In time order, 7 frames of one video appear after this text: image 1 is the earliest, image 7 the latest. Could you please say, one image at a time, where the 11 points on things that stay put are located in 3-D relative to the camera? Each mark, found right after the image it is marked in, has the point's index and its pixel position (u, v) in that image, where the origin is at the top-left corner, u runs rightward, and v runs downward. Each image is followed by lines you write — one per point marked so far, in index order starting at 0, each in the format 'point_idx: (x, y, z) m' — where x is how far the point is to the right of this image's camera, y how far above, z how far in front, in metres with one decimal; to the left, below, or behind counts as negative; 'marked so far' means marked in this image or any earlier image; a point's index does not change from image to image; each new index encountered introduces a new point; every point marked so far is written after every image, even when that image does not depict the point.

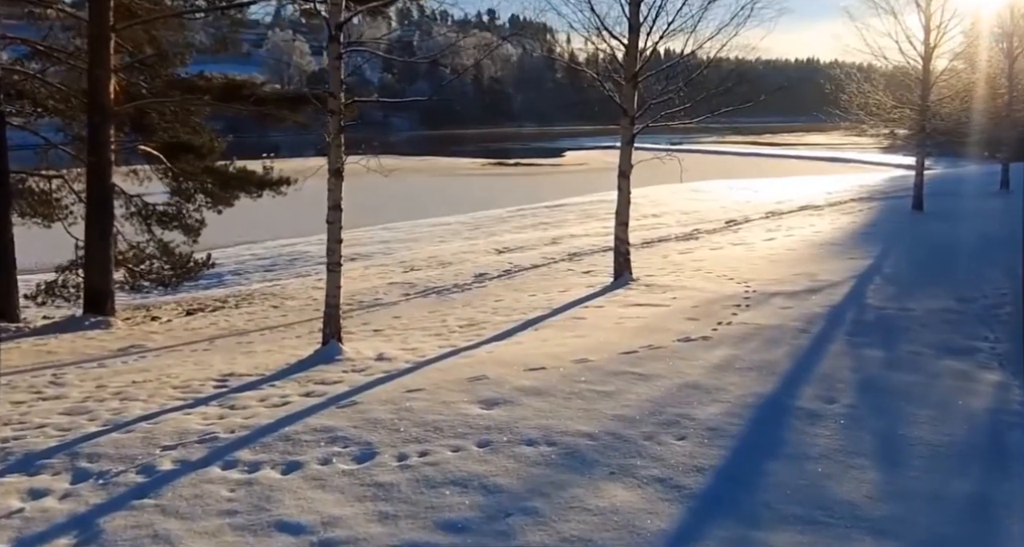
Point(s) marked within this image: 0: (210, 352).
0: (-3.2, -0.9, +9.1) m
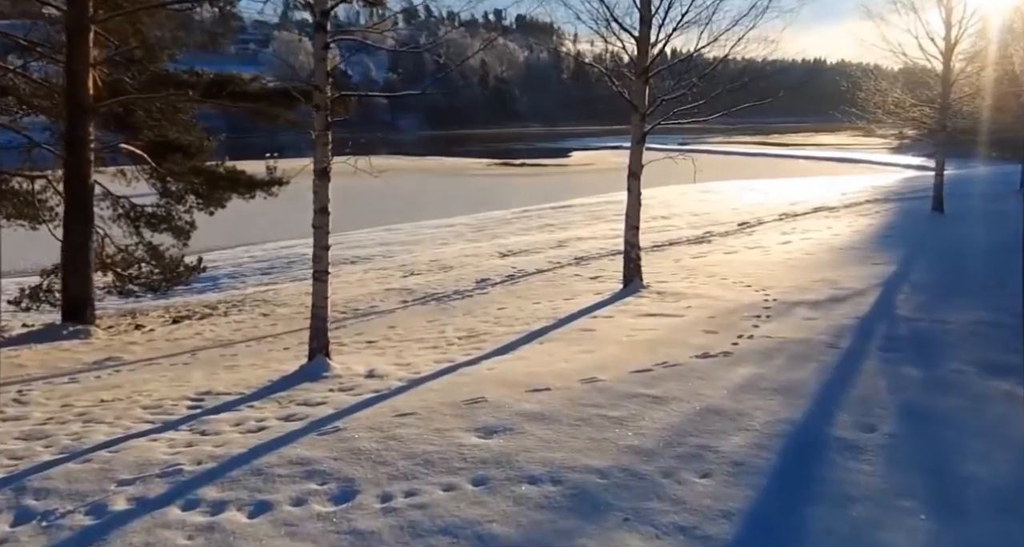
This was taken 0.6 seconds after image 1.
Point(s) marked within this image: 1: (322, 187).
0: (-3.2, -0.9, +8.5) m
1: (-1.6, +0.7, +7.3) m
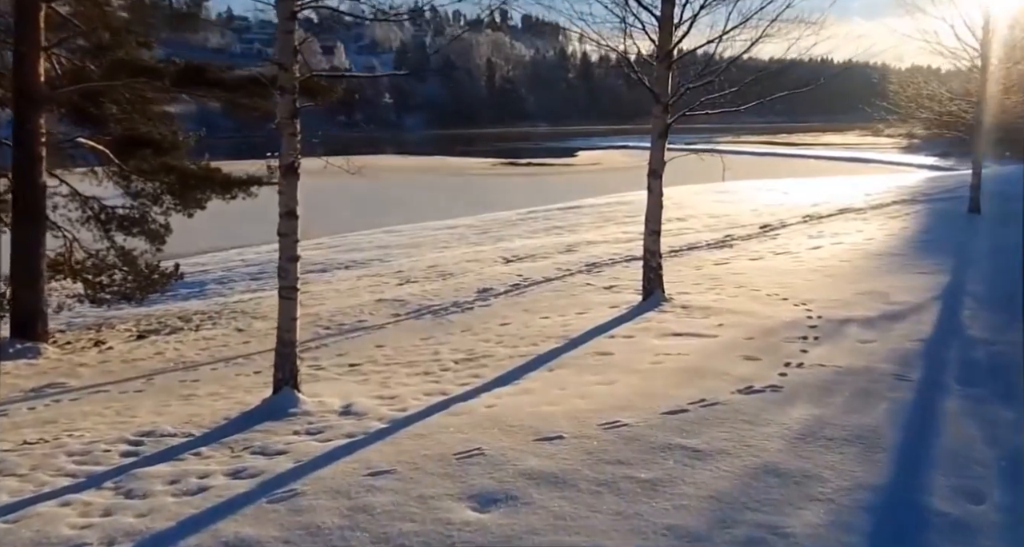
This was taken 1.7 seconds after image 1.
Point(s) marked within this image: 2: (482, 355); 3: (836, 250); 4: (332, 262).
0: (-3.2, -1.0, +7.3) m
1: (-1.6, +0.6, +6.1) m
2: (-0.3, -0.7, +7.8) m
3: (+4.9, +0.4, +12.9) m
4: (-3.9, +0.2, +18.7) m
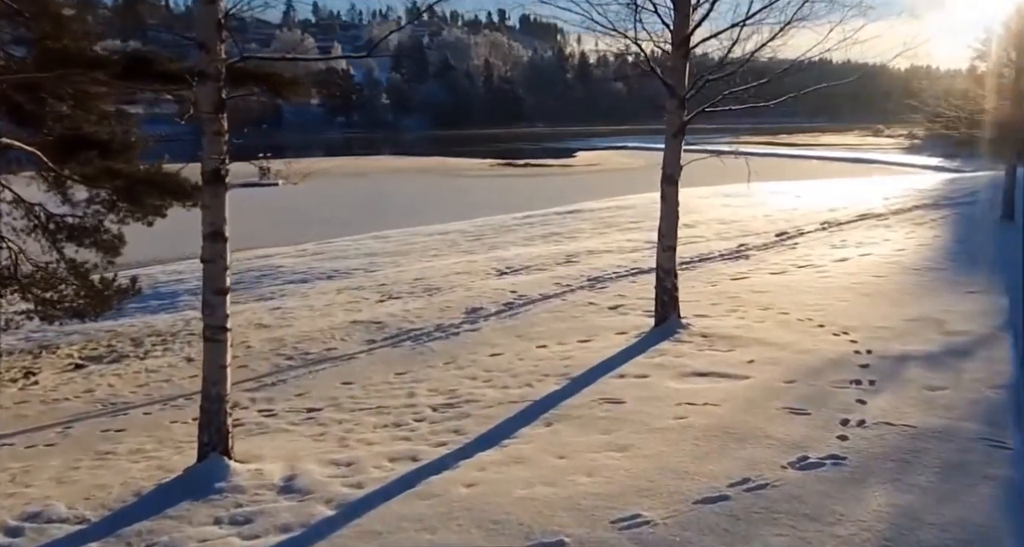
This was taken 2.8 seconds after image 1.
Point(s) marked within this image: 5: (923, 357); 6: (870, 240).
0: (-3.2, -1.3, +6.0) m
1: (-1.7, +0.4, +4.8) m
2: (-0.4, -0.9, +6.5) m
3: (+4.8, +0.2, +11.6) m
4: (-4.0, 0.0, +17.4) m
5: (+3.1, -0.6, +6.5) m
6: (+5.8, +0.6, +13.9) m
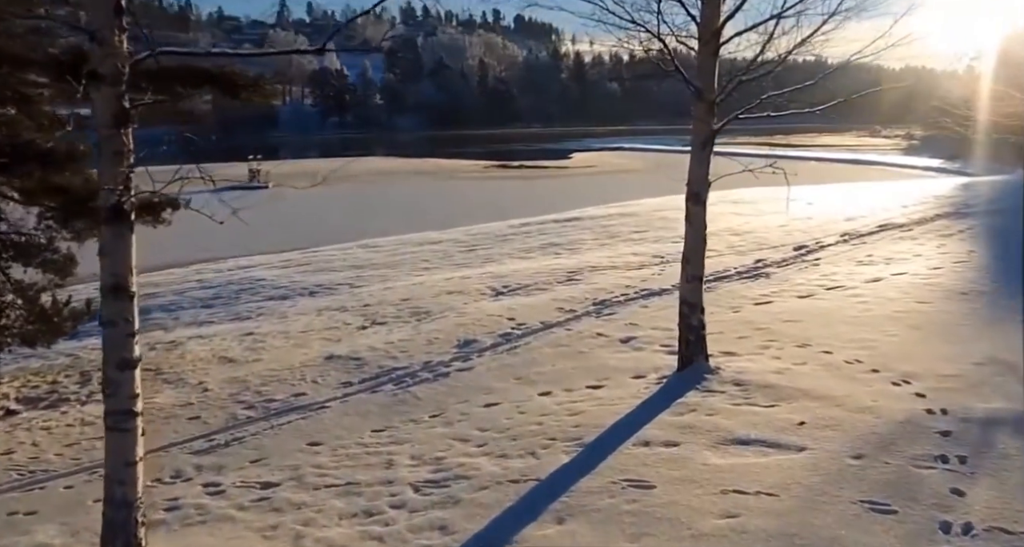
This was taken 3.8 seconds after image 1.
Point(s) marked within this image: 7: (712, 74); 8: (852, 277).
0: (-3.2, -1.5, +4.8) m
1: (-1.7, +0.1, +3.6) m
2: (-0.4, -1.2, +5.3) m
3: (+4.8, -0.1, +10.5) m
4: (-4.1, -0.3, +16.2) m
5: (+3.1, -0.9, +5.3) m
6: (+5.8, +0.3, +12.8) m
7: (+1.5, +1.5, +6.5) m
8: (+4.4, 0.0, +11.2) m
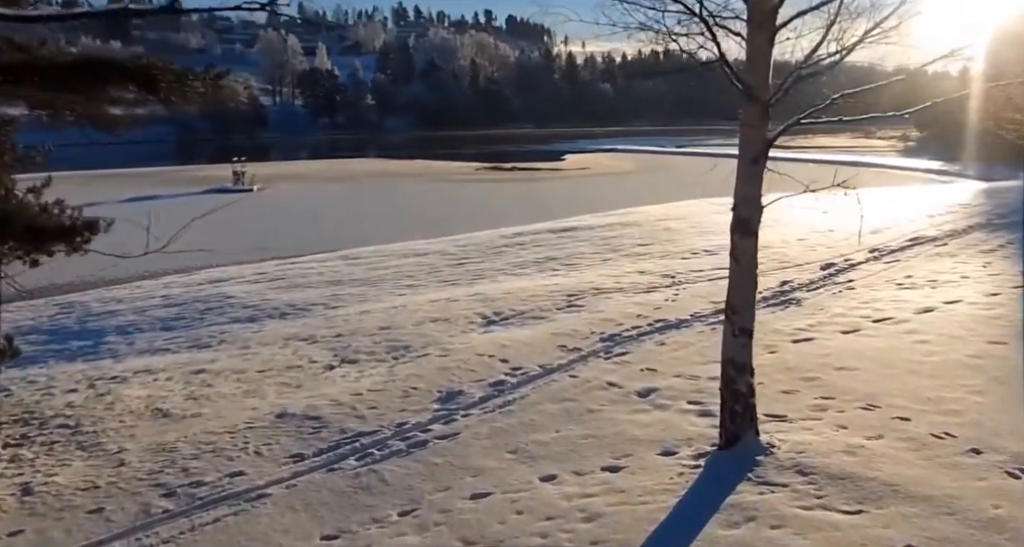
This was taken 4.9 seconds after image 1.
0: (-3.3, -1.9, +3.2) m
1: (-1.7, -0.2, +2.0) m
2: (-0.4, -1.5, +3.7) m
3: (+4.7, -0.4, +9.0) m
4: (-4.2, -0.6, +14.6) m
5: (+3.1, -1.2, +3.8) m
6: (+5.7, 0.0, +11.3) m
7: (+1.5, +1.2, +5.0) m
8: (+4.4, -0.4, +9.7) m
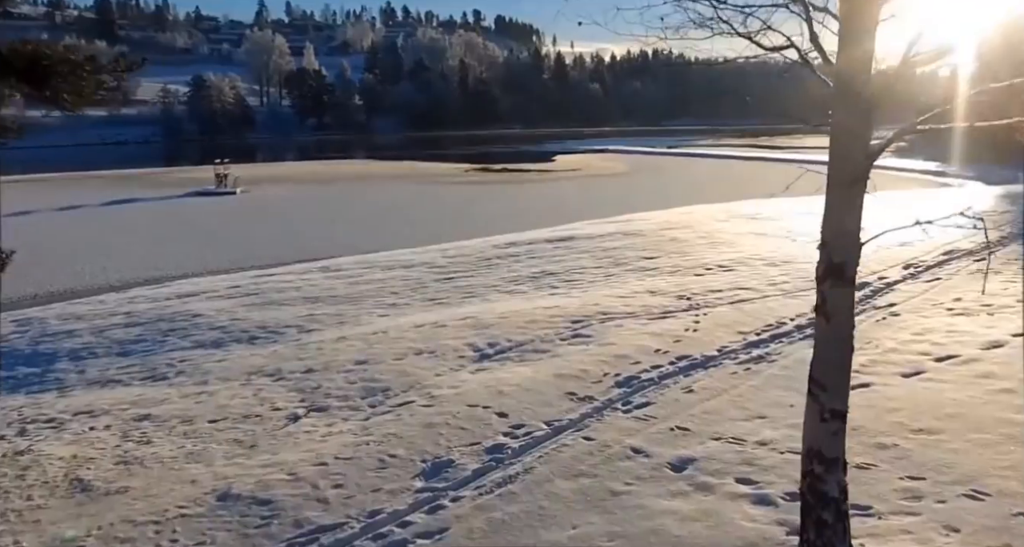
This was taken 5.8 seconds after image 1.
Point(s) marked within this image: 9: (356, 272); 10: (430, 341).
0: (-3.2, -2.1, +1.8) m
1: (-1.6, -0.5, +0.6) m
2: (-0.3, -1.8, +2.3) m
3: (+4.7, -0.7, +7.7) m
4: (-4.3, -0.9, +13.1) m
5: (+3.2, -1.5, +2.5) m
6: (+5.7, -0.3, +10.0) m
7: (+1.5, +1.0, +3.6) m
8: (+4.3, -0.6, +8.3) m
9: (-3.2, 0.0, +17.6) m
10: (-1.0, -0.8, +10.0) m
